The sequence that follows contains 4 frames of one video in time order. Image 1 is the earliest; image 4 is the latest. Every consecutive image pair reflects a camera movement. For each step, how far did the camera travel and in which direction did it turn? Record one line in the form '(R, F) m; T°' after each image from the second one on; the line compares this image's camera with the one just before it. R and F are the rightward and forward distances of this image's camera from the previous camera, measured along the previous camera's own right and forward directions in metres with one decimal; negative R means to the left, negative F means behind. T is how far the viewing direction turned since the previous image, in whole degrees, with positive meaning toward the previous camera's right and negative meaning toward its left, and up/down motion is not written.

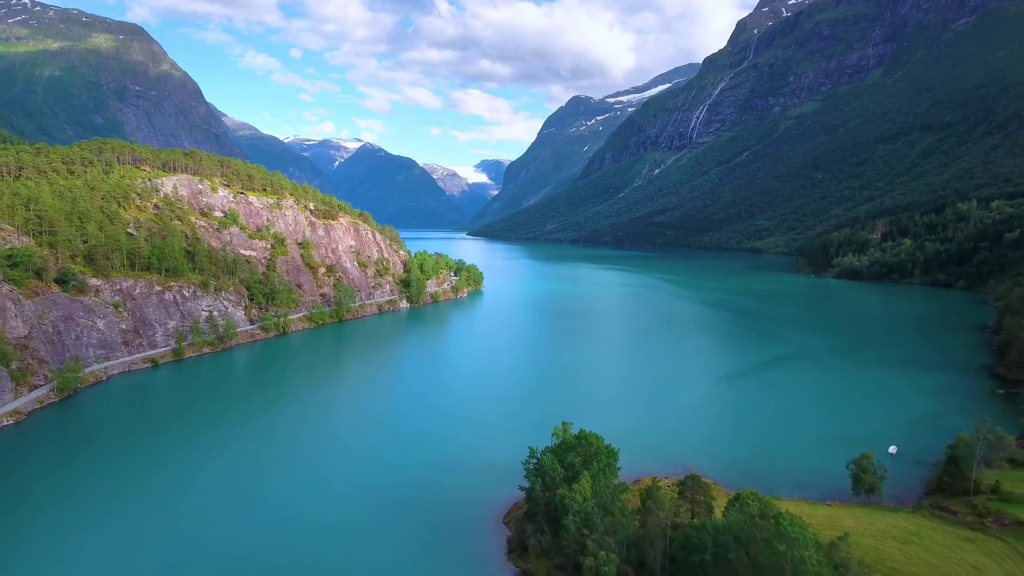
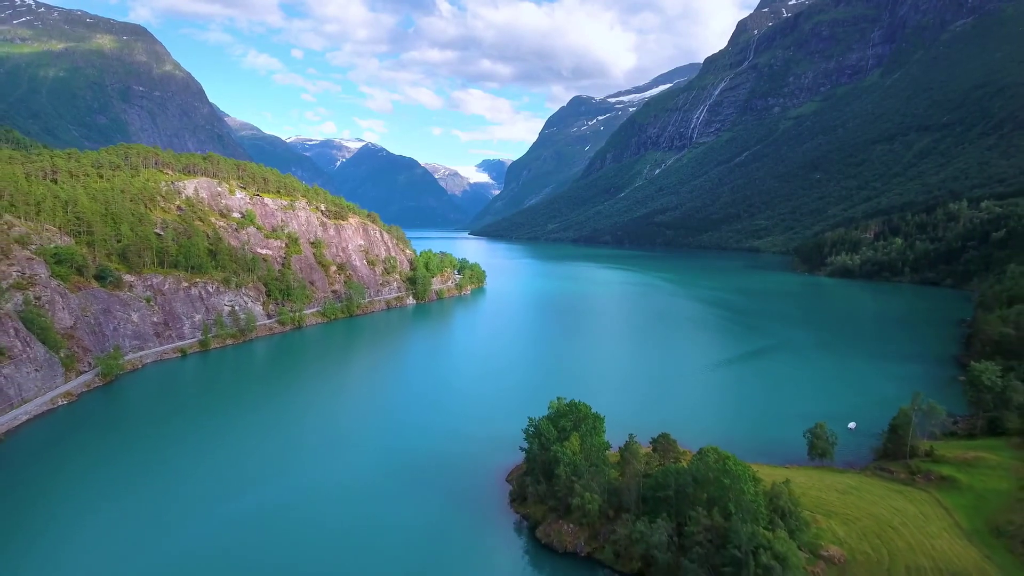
(0.0, -3.9) m; 0°
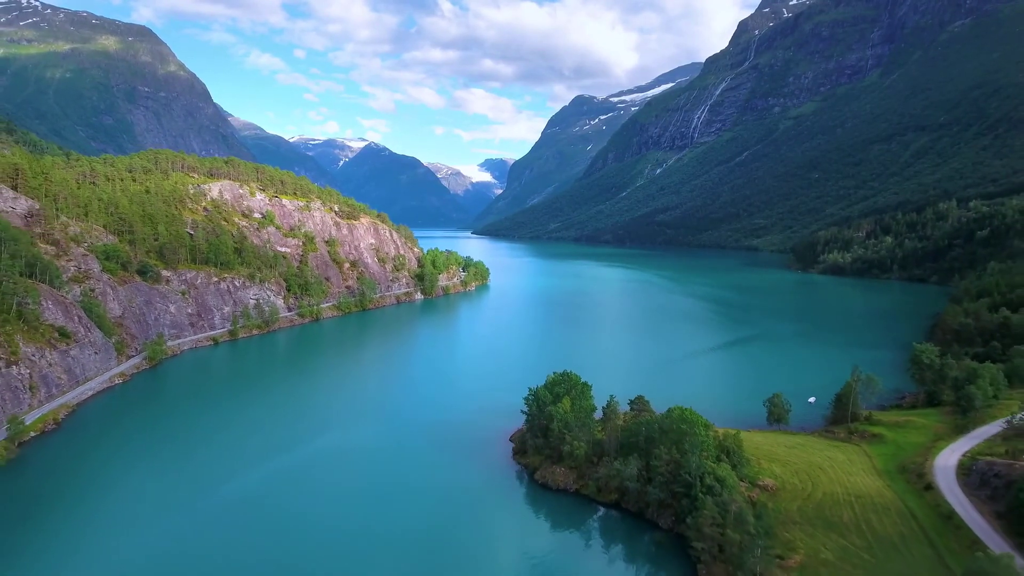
(0.0, -5.0) m; 0°
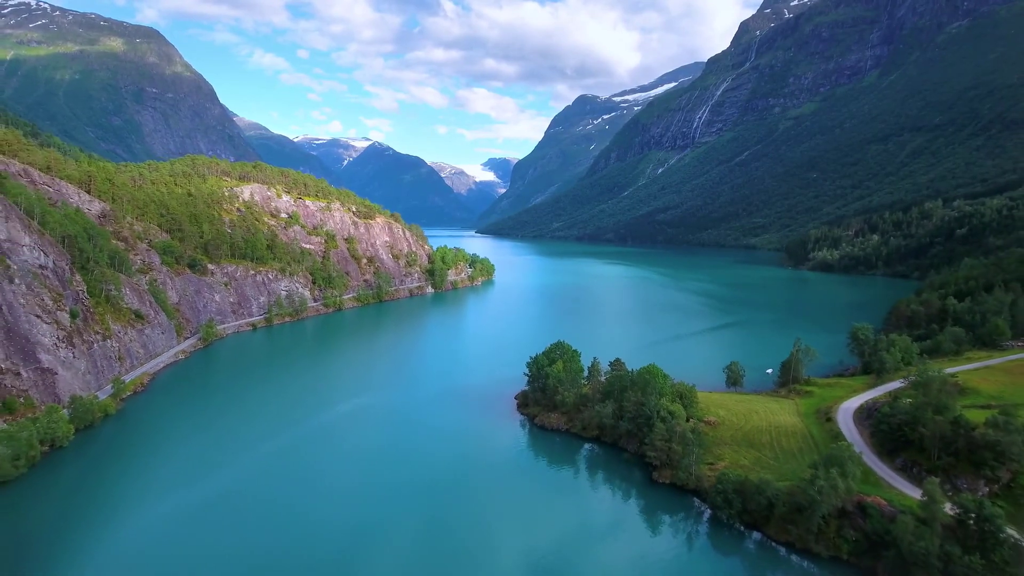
(-0.1, -7.4) m; 0°
